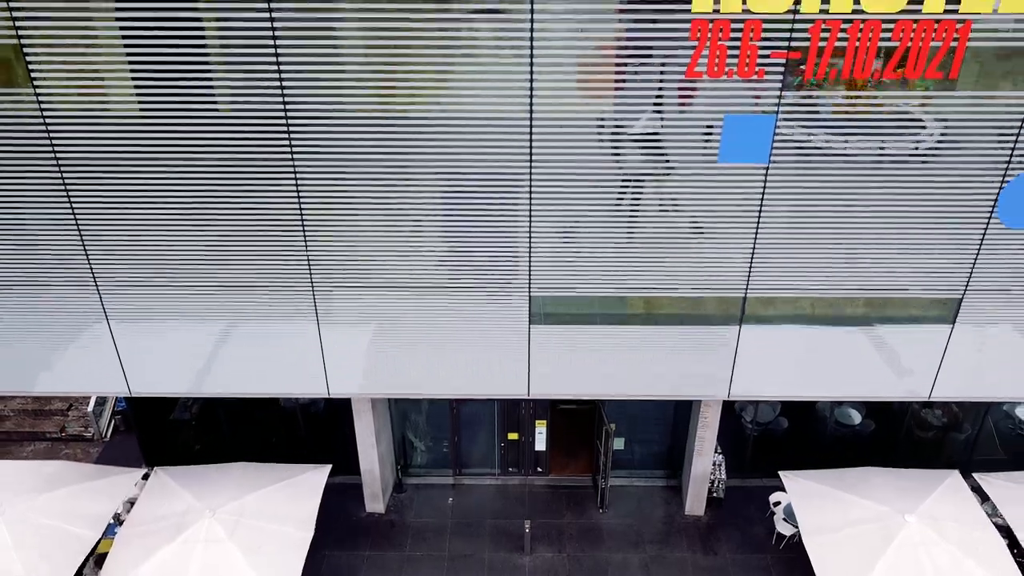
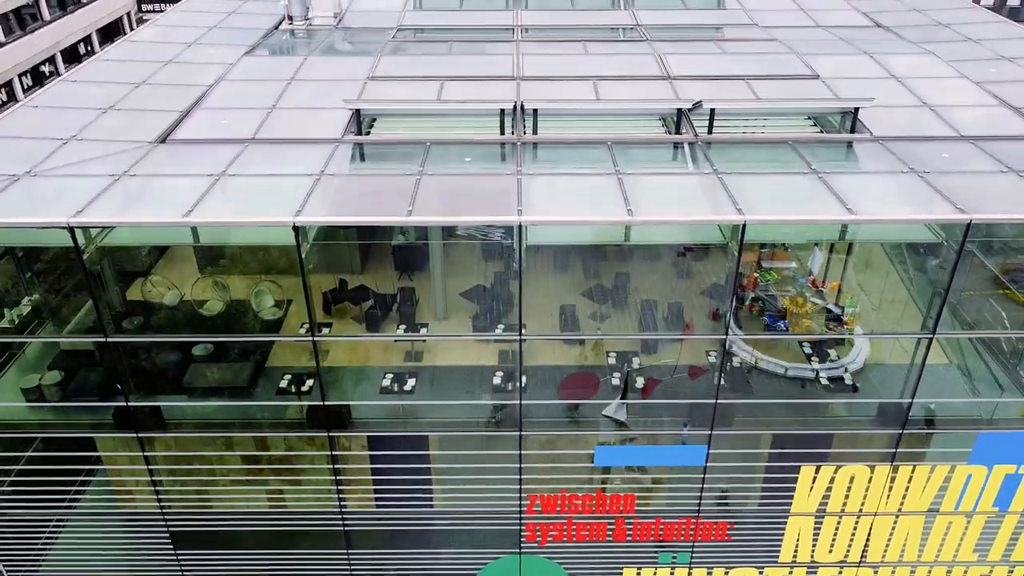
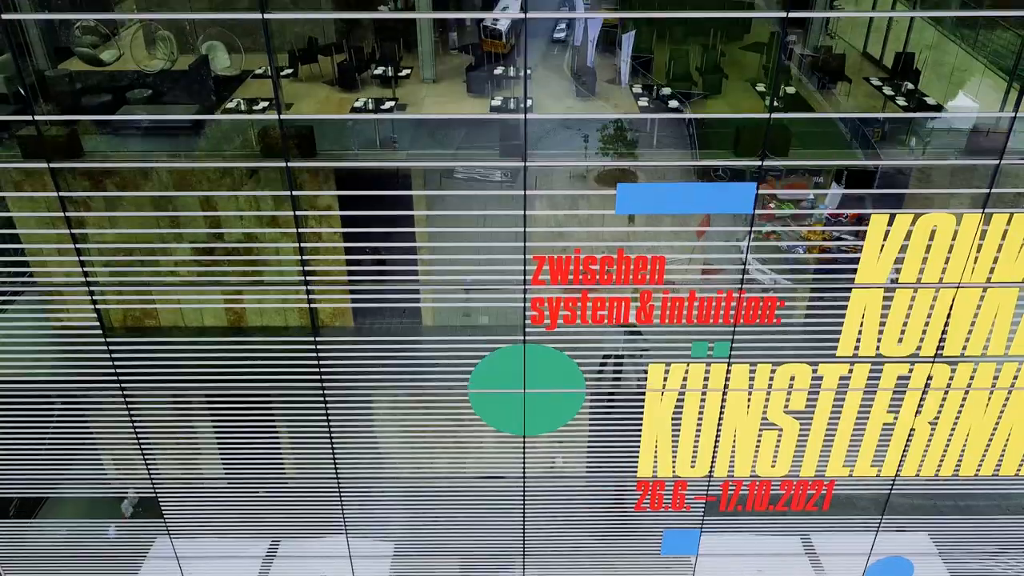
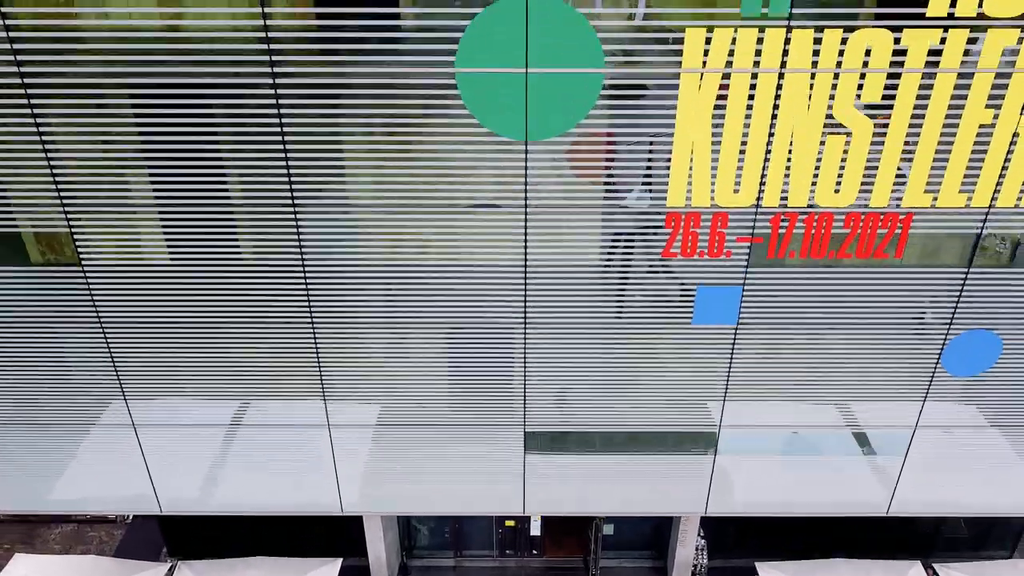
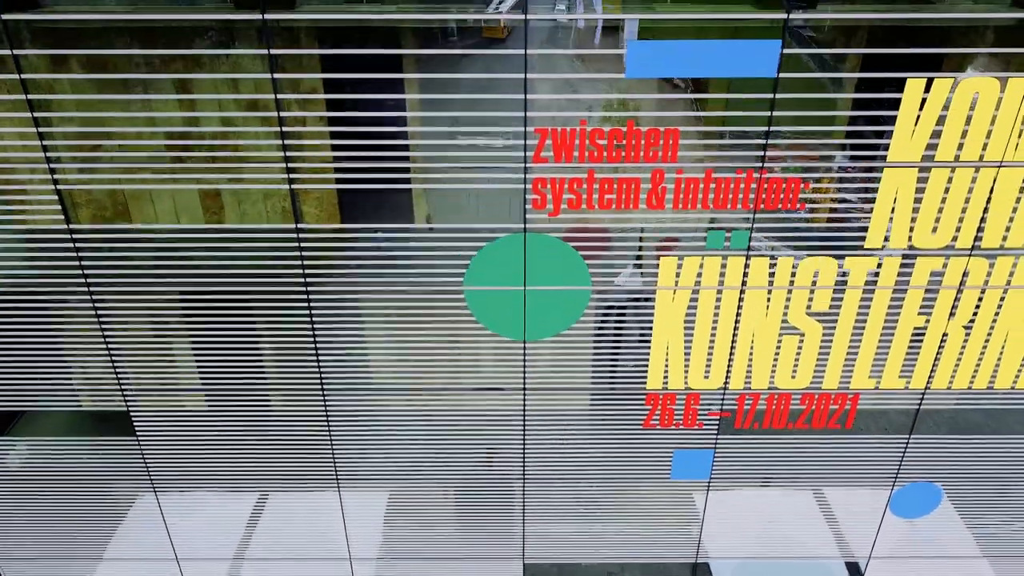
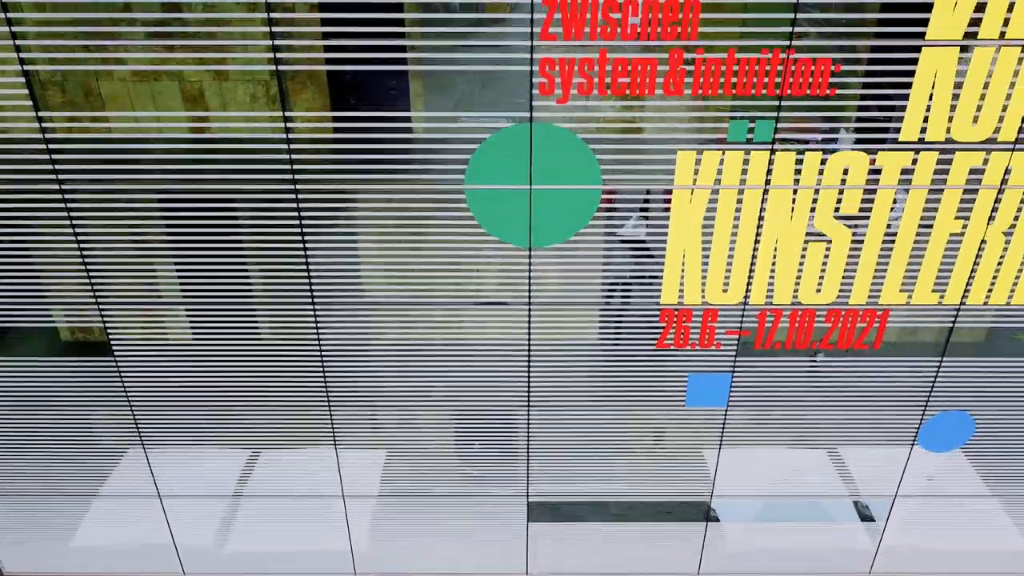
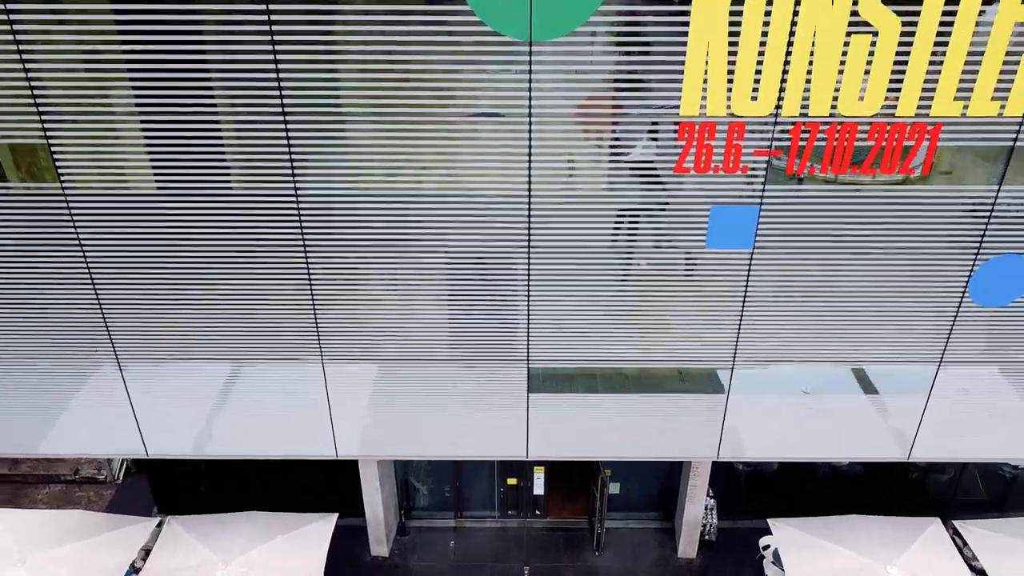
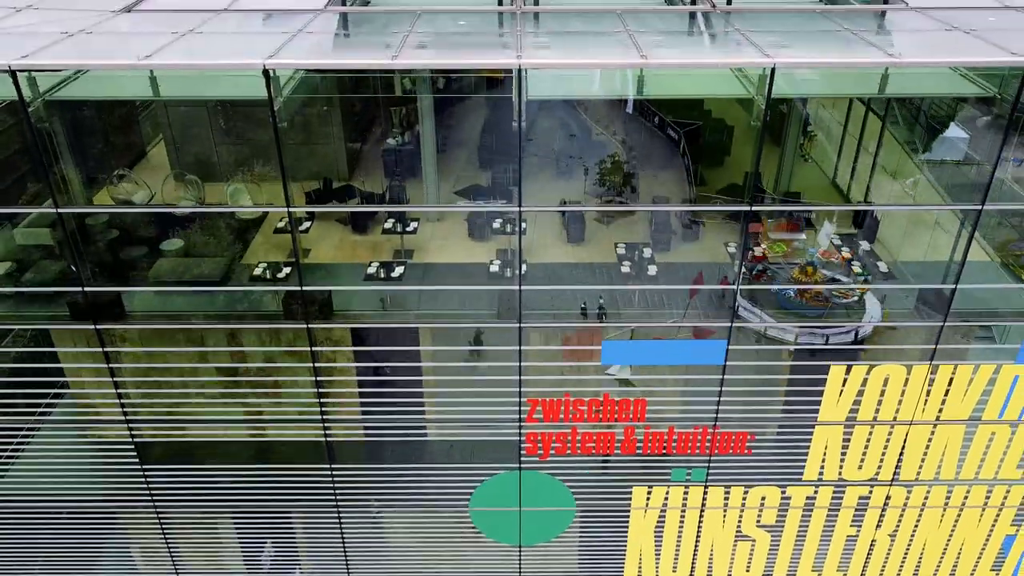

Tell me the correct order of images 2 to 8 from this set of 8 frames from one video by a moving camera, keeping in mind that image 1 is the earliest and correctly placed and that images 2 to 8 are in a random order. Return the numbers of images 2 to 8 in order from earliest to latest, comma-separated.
7, 4, 6, 5, 3, 8, 2
